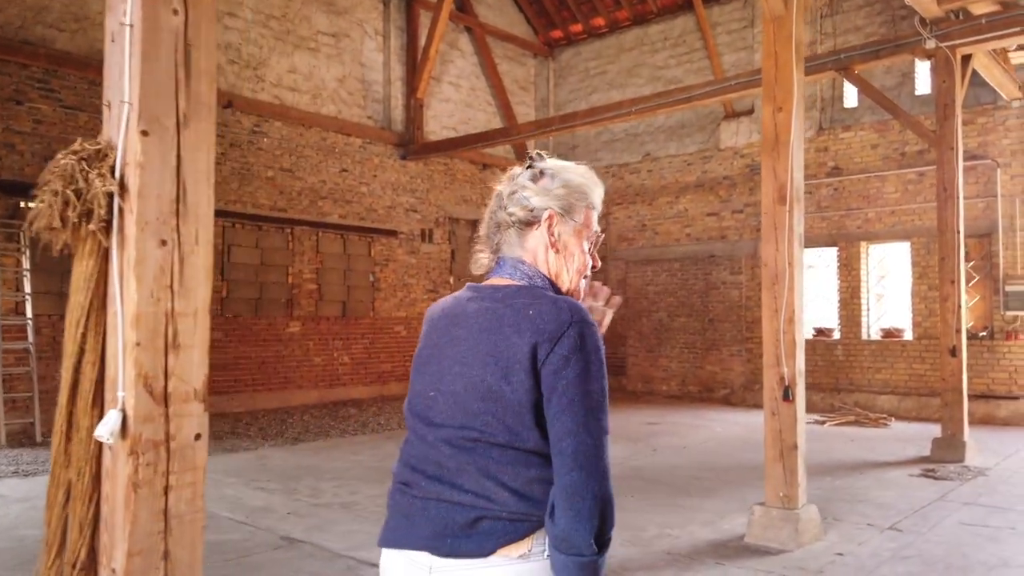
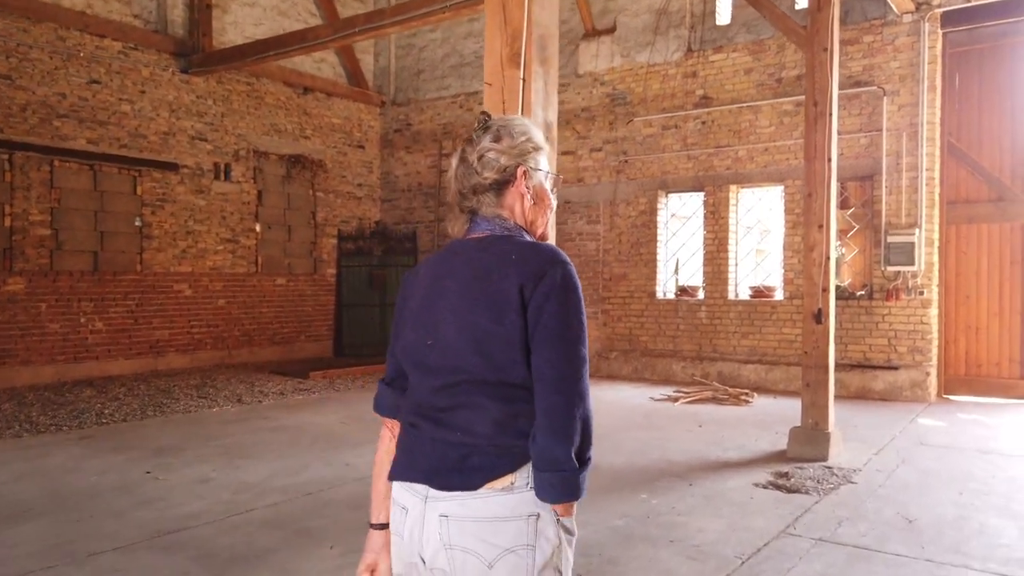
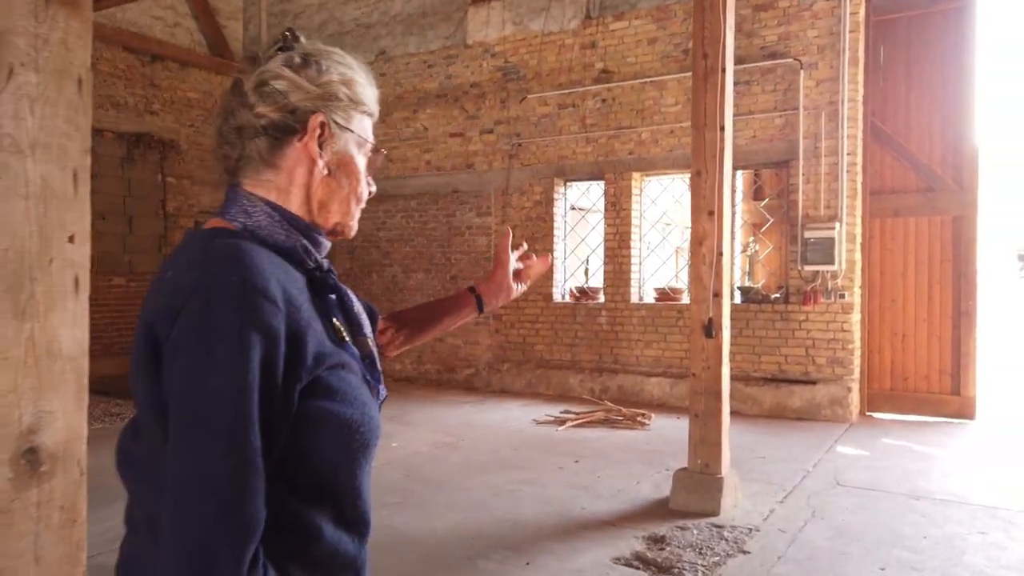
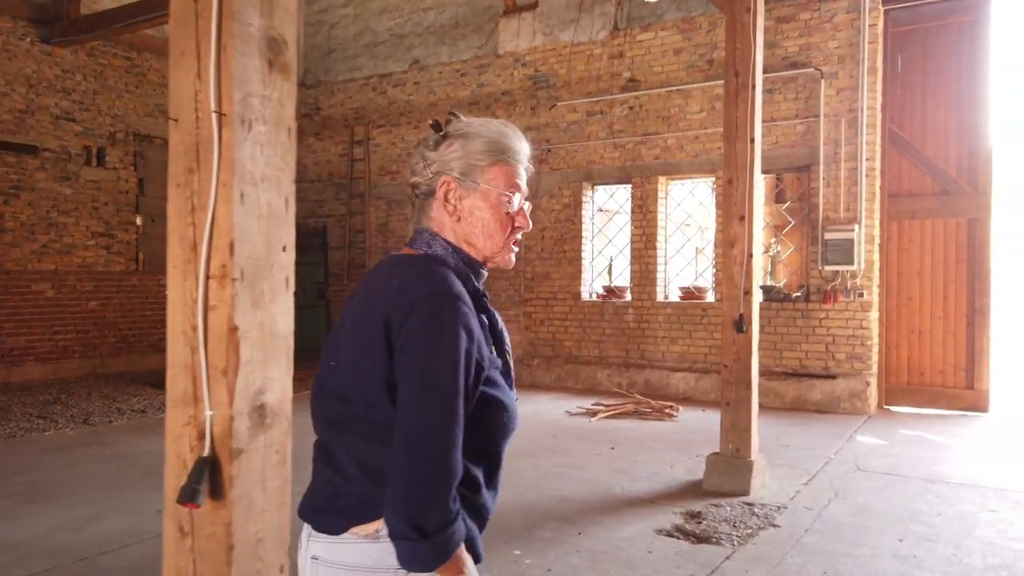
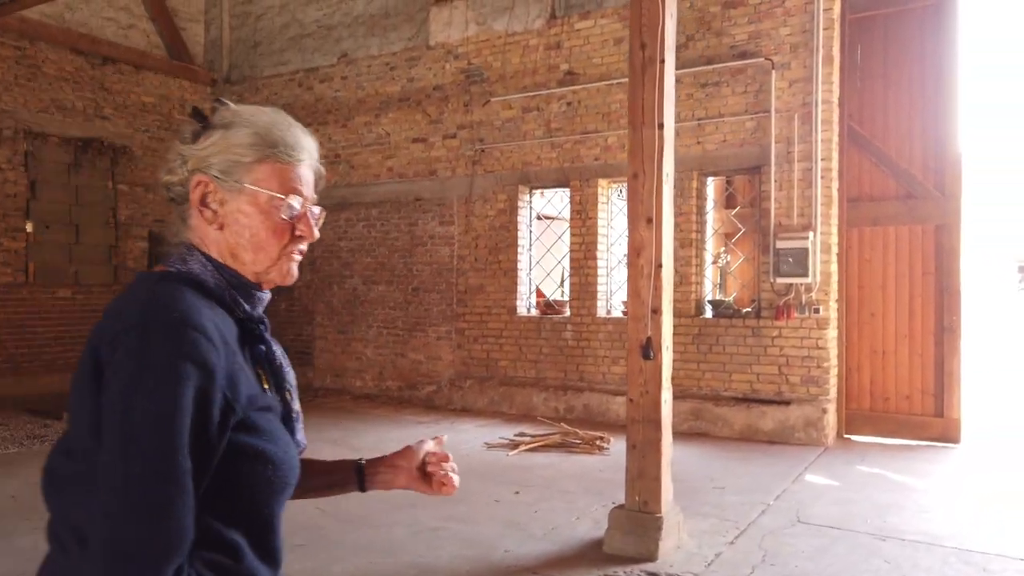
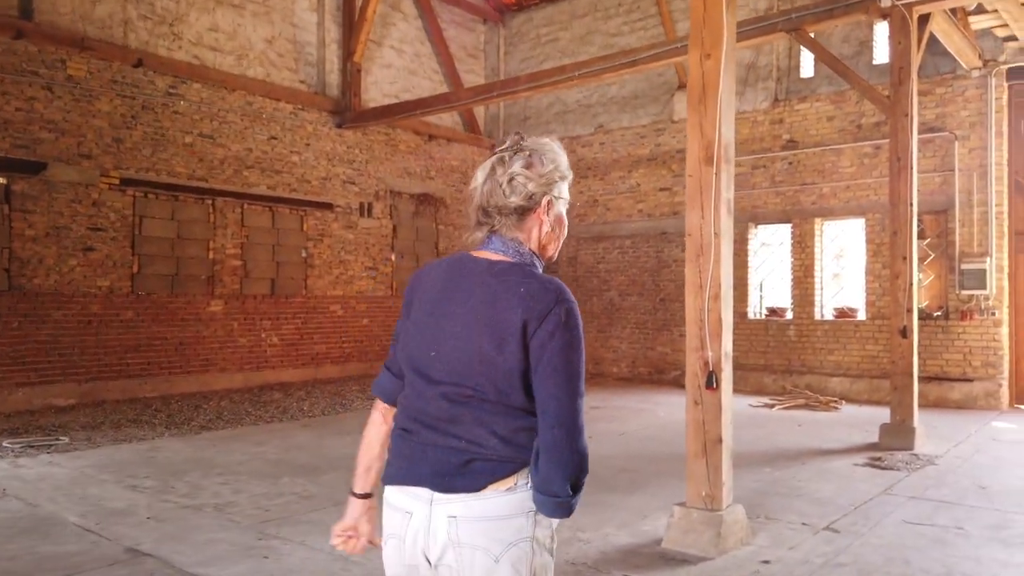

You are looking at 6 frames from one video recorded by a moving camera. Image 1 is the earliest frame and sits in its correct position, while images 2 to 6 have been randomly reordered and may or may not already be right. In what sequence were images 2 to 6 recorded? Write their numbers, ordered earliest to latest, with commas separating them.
6, 2, 4, 3, 5
